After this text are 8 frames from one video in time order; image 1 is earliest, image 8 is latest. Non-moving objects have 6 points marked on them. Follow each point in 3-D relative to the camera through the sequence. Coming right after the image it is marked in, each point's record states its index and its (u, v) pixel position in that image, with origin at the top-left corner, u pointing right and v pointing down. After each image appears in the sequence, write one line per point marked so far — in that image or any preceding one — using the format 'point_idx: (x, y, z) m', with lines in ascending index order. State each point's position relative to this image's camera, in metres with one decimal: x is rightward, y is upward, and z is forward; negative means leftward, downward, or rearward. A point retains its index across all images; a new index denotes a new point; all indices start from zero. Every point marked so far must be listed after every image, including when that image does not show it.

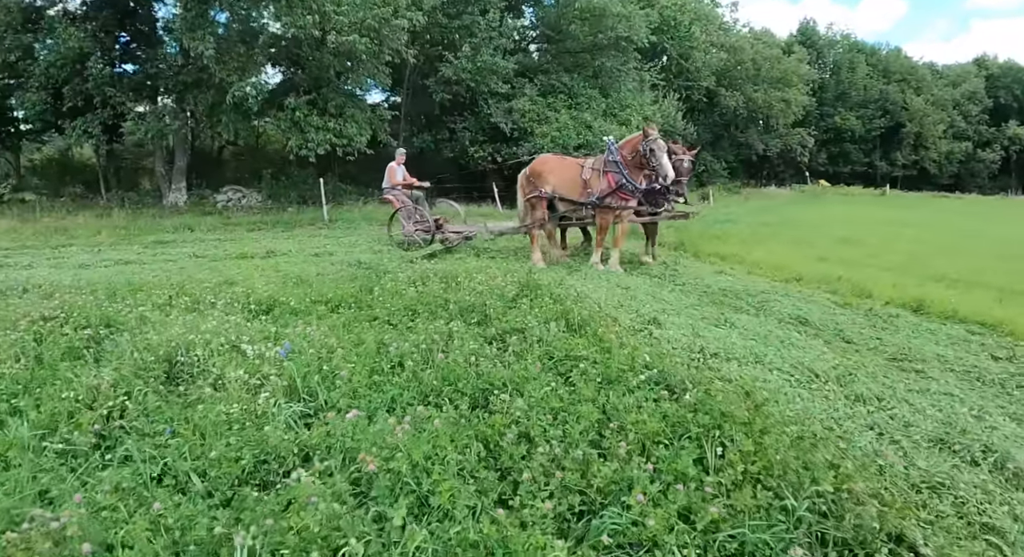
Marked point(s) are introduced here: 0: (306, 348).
0: (-1.5, -0.5, +4.5) m
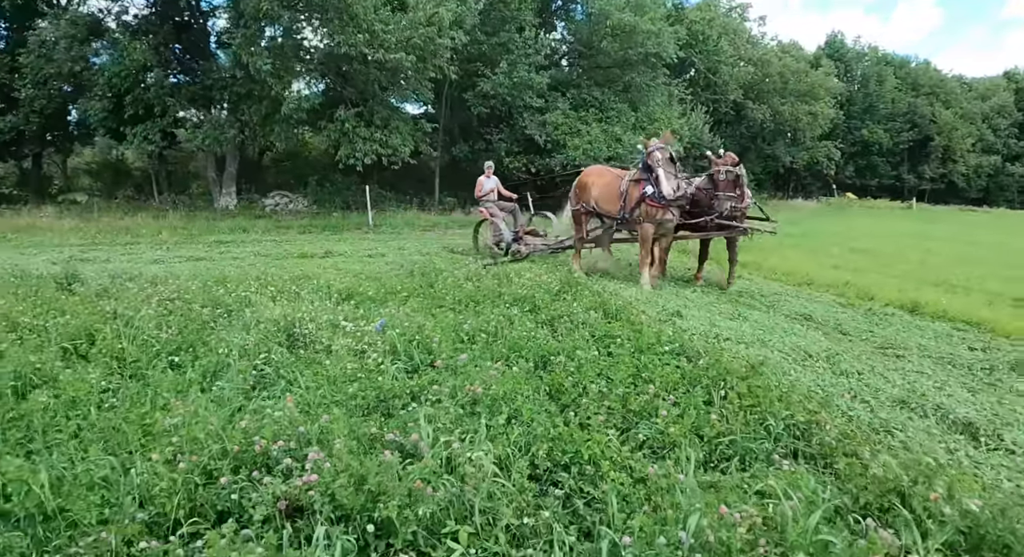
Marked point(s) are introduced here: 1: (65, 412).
0: (-1.1, -0.4, +5.6) m
1: (-2.6, -0.8, +3.6) m
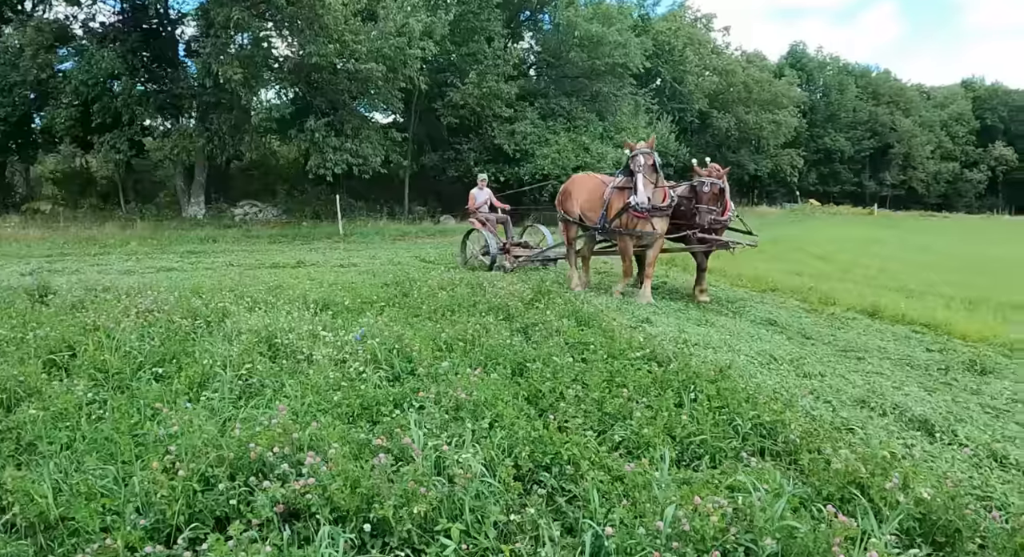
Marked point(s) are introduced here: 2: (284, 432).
0: (-1.3, -0.5, +5.8) m
1: (-2.7, -0.9, +3.6) m
2: (-1.2, -0.8, +3.3) m
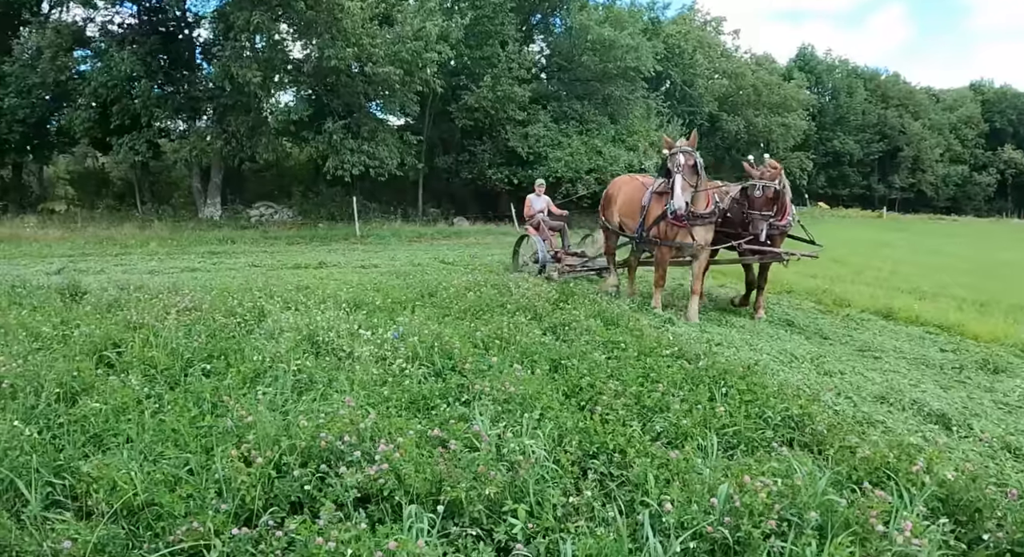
0: (-1.0, -0.5, +6.0) m
1: (-2.5, -0.9, +3.9) m
2: (-0.9, -0.8, +3.5) m
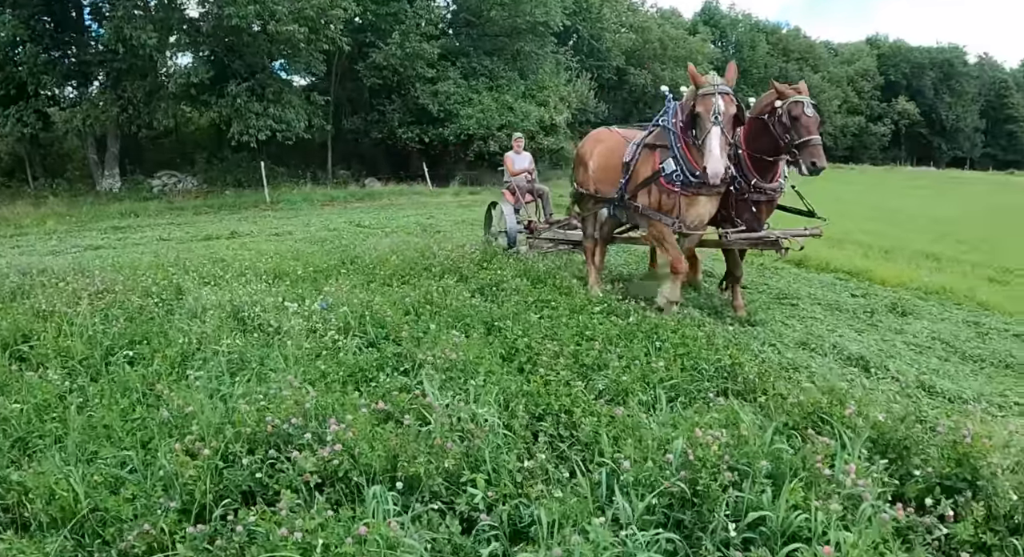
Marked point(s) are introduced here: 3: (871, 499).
0: (-1.6, -0.2, +5.9) m
1: (-2.8, -0.8, +3.6) m
2: (-1.2, -0.7, +3.4) m
3: (+1.3, -0.8, +2.3) m
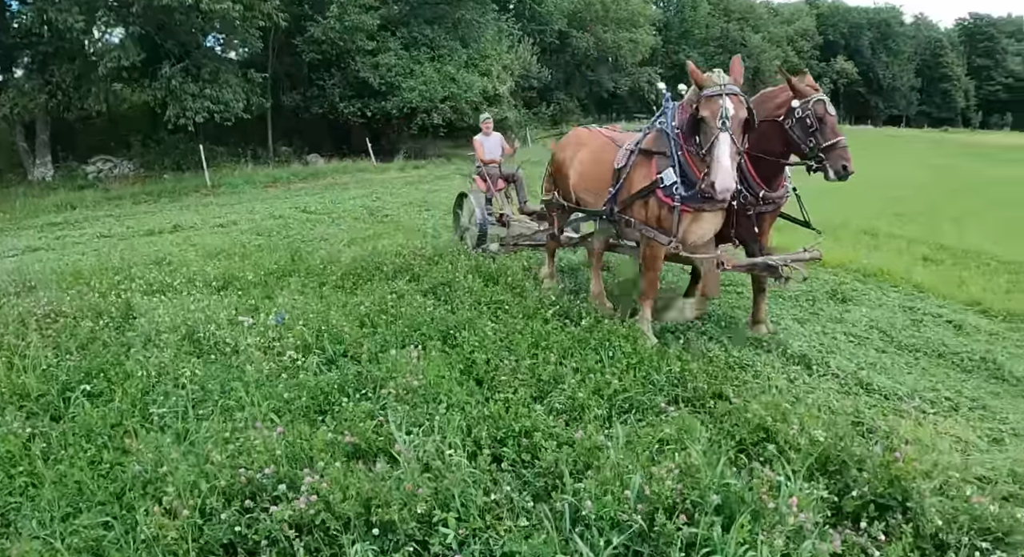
0: (-1.9, -0.4, +5.8) m
1: (-2.9, -1.1, +3.6) m
2: (-1.3, -0.9, +3.4) m
3: (+1.2, -1.0, +2.6) m
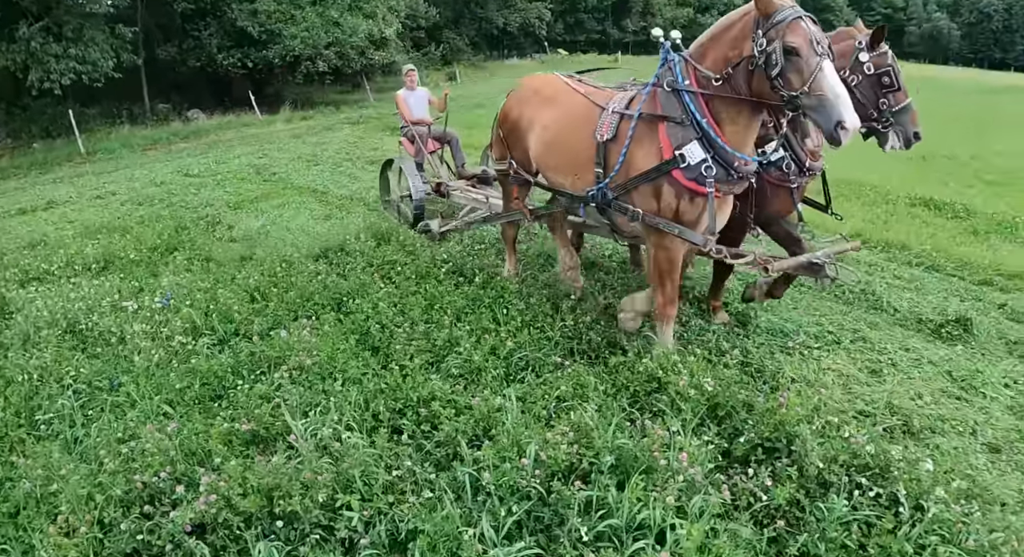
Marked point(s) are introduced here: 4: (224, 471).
0: (-2.7, -0.2, +5.5) m
1: (-3.4, -1.2, +3.2) m
2: (-1.8, -0.9, +3.3) m
3: (+0.8, -0.9, +2.7) m
4: (-1.4, -0.9, +3.1) m
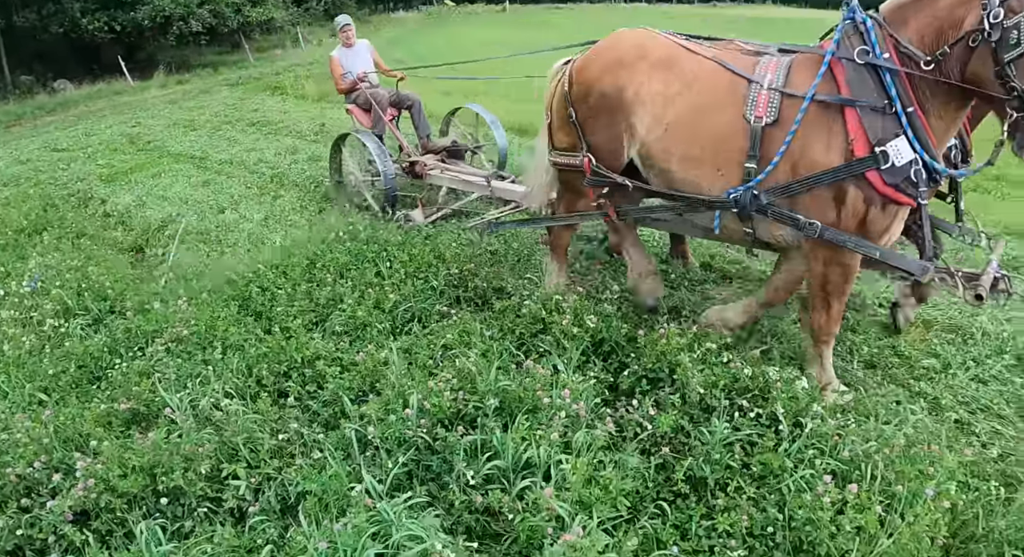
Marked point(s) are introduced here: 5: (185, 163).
0: (-3.5, 0.0, +5.2) m
1: (-3.9, -1.2, +2.9) m
2: (-2.3, -0.8, +3.1) m
3: (+0.3, -0.6, +2.8) m
4: (-1.9, -0.8, +2.9) m
5: (-4.2, +1.5, +8.9) m
